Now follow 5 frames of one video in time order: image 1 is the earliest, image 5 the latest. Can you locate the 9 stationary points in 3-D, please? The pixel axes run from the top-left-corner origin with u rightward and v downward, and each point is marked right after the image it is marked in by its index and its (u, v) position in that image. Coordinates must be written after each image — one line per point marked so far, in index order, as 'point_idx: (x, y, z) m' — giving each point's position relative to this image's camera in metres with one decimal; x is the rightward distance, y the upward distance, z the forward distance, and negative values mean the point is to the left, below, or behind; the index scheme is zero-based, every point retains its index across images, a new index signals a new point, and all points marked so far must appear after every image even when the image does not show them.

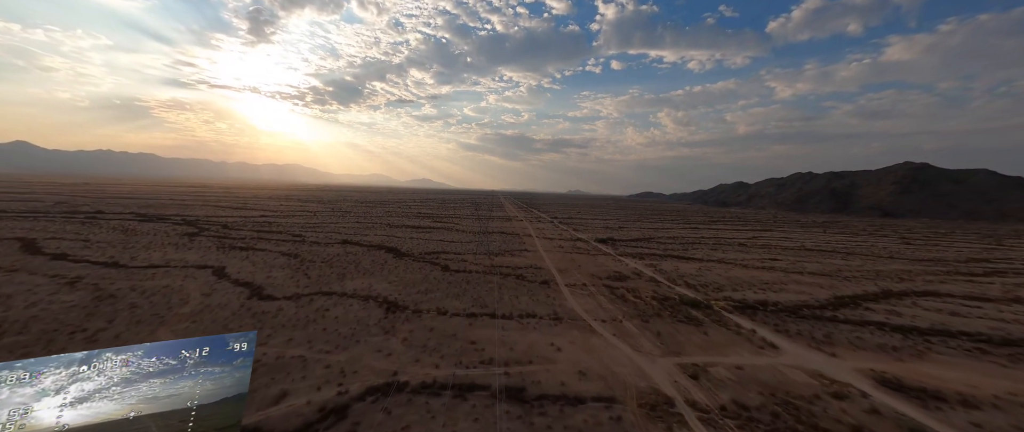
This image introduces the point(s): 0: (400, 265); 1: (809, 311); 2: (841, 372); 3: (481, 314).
0: (-6.6, -2.9, +18.7) m
1: (+12.0, -3.8, +12.9) m
2: (+8.6, -4.1, +8.4) m
3: (-1.1, -3.6, +11.7) m
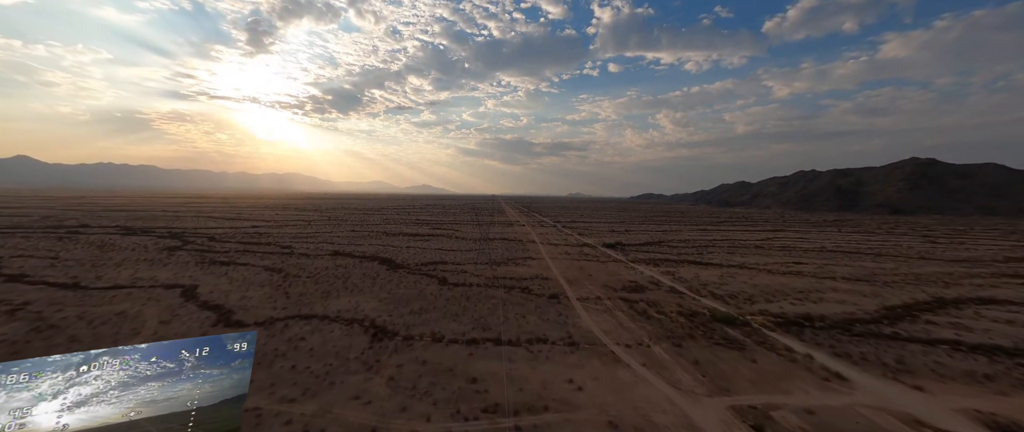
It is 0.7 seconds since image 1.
0: (-6.4, -3.4, +17.0) m
1: (+12.2, -3.8, +11.1) m
2: (+8.9, -4.1, +6.6) m
3: (-0.9, -3.9, +9.9) m
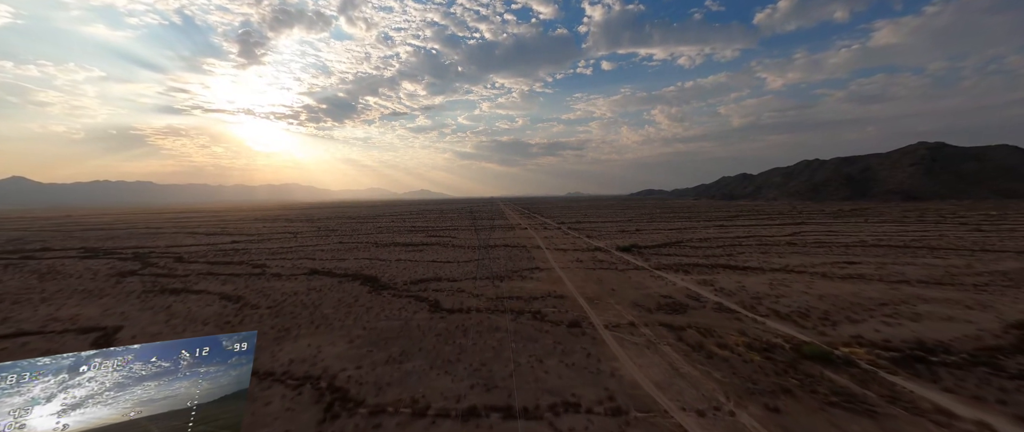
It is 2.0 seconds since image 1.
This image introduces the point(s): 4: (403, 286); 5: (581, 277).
0: (-6.1, -3.9, +13.9) m
1: (+12.6, -3.6, +8.0) m
2: (+9.2, -4.0, +3.5) m
3: (-0.5, -4.2, +6.8) m
4: (-5.9, -3.7, +17.1) m
5: (+3.8, -3.4, +17.9) m
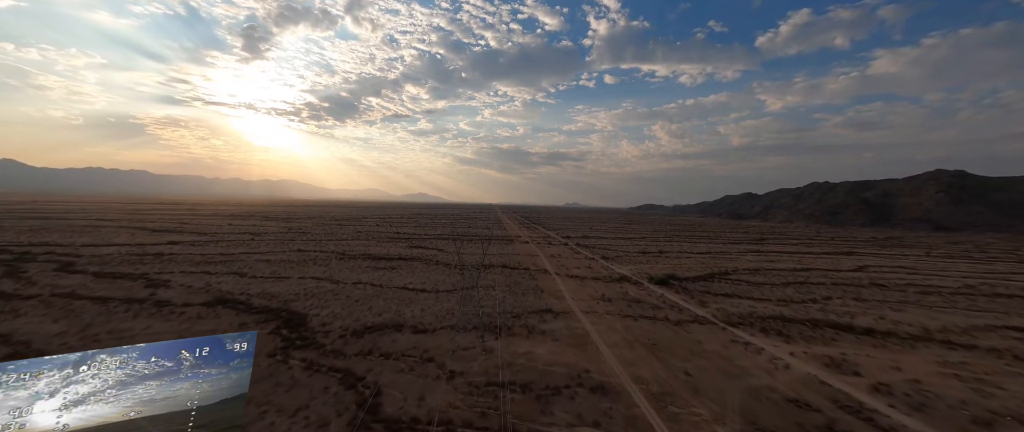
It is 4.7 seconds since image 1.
0: (-6.0, -4.2, +7.3) m
1: (+12.7, -4.7, +1.7) m
2: (+9.4, -4.8, -2.9) m
3: (-0.4, -4.6, +0.3) m
4: (-5.9, -4.1, +10.6) m
5: (+3.9, -4.3, +11.4) m
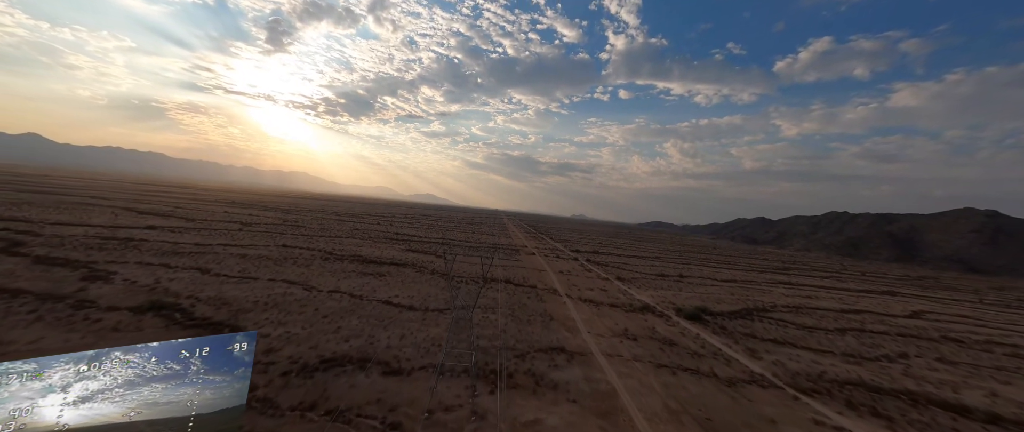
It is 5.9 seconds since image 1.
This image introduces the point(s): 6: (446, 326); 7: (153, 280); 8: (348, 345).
0: (-6.0, -4.0, +4.5) m
1: (+12.5, -5.7, -1.4) m
2: (+9.1, -5.4, -5.9) m
3: (-0.6, -4.6, -2.6) m
4: (-5.8, -4.0, +7.8) m
5: (+3.9, -4.9, +8.5) m
6: (-2.5, -4.1, +12.3) m
7: (-16.1, -2.8, +14.3) m
8: (-5.1, -4.0, +10.0) m
